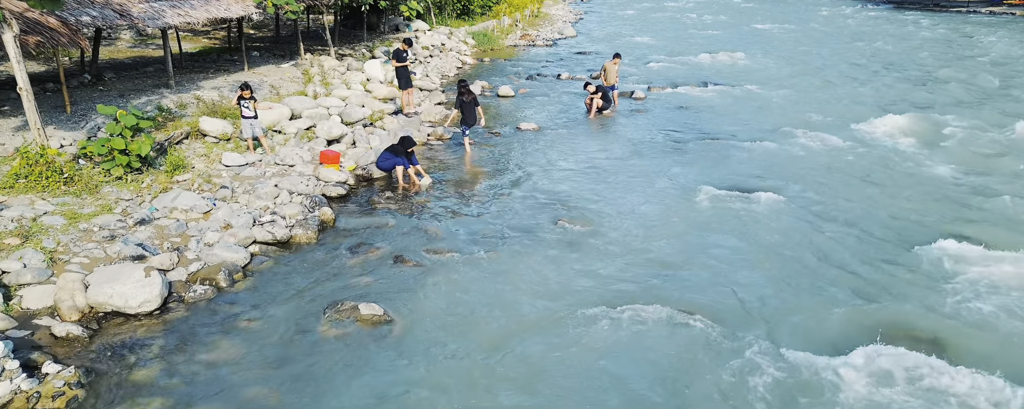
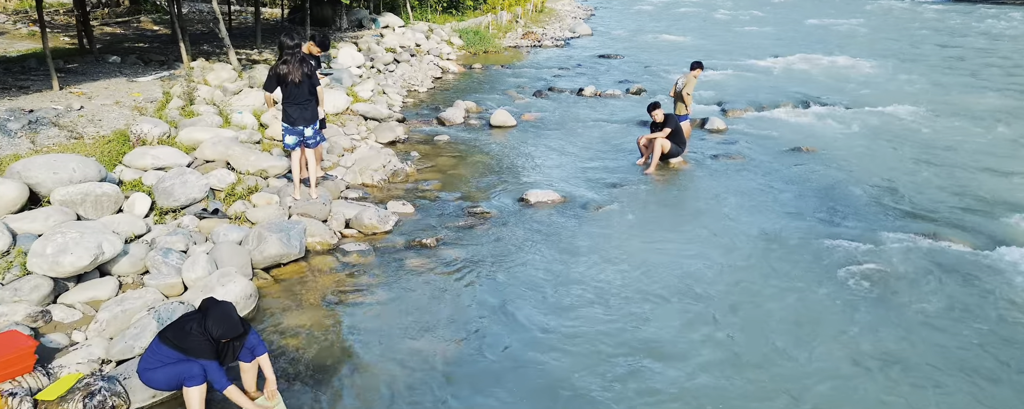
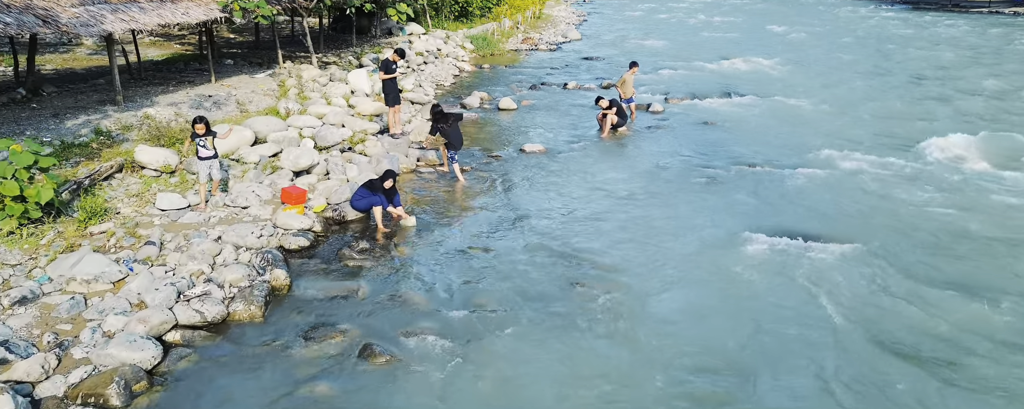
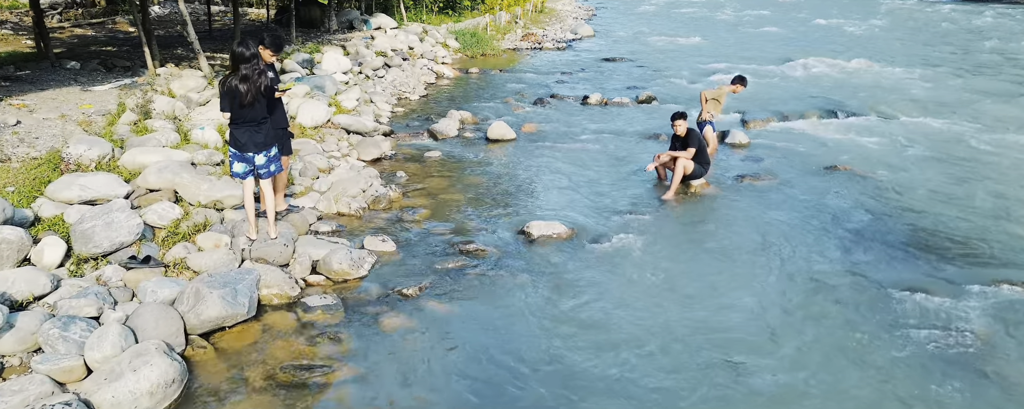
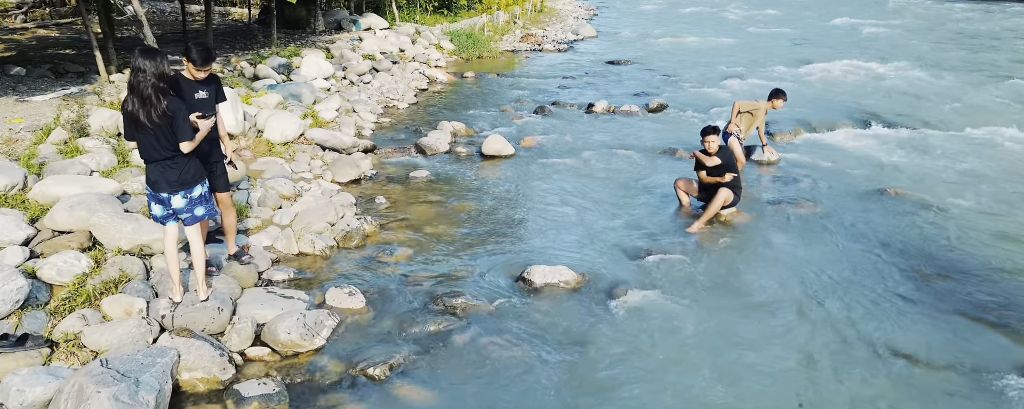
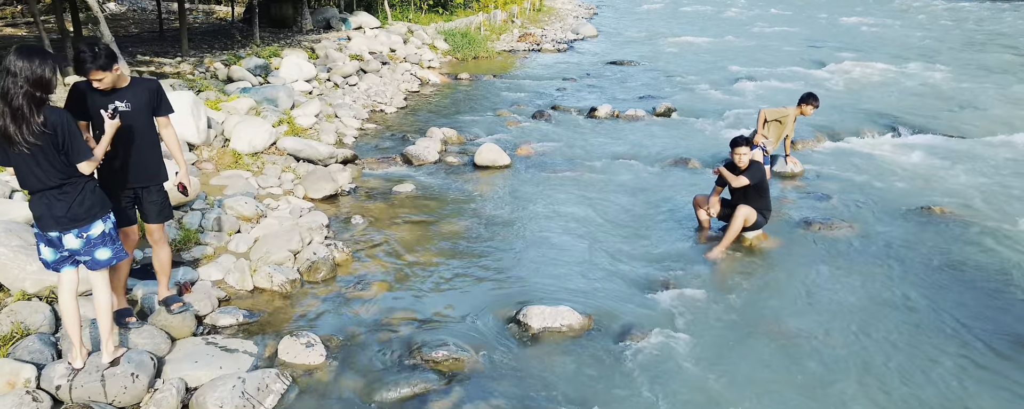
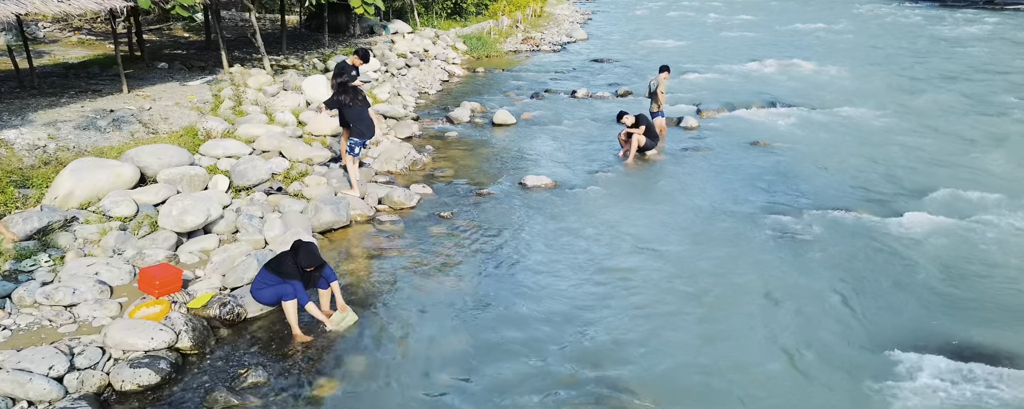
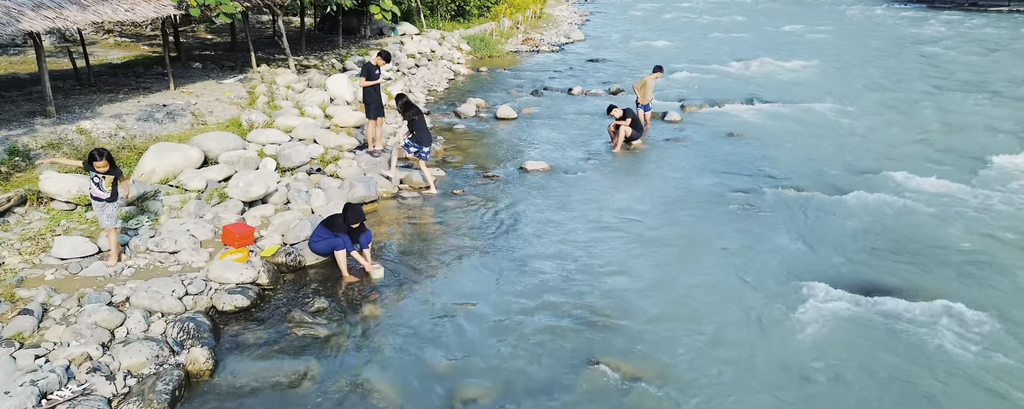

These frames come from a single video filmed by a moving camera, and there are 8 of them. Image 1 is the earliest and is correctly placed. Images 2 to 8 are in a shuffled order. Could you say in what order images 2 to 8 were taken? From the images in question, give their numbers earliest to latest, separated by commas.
3, 8, 7, 2, 4, 5, 6
